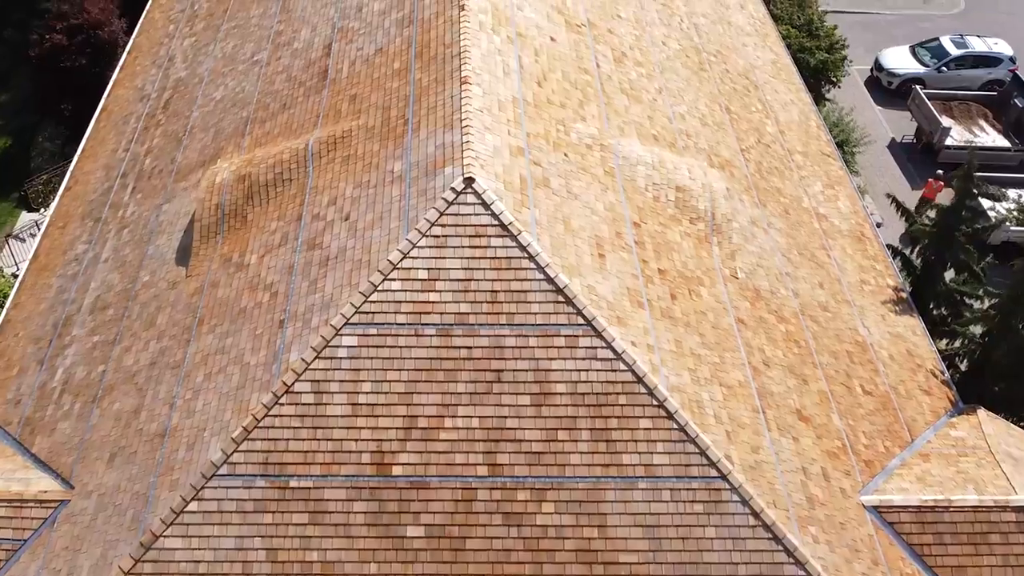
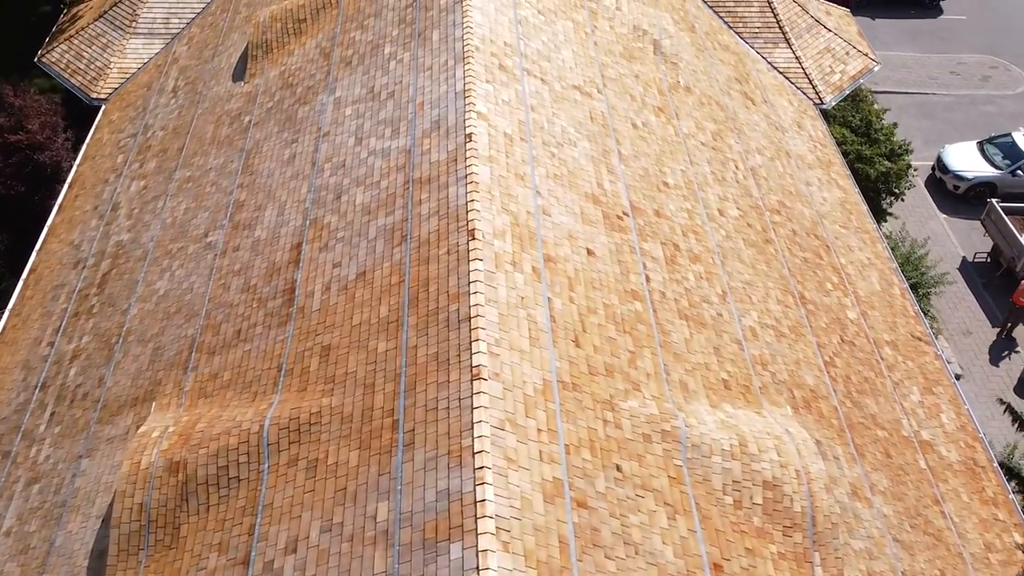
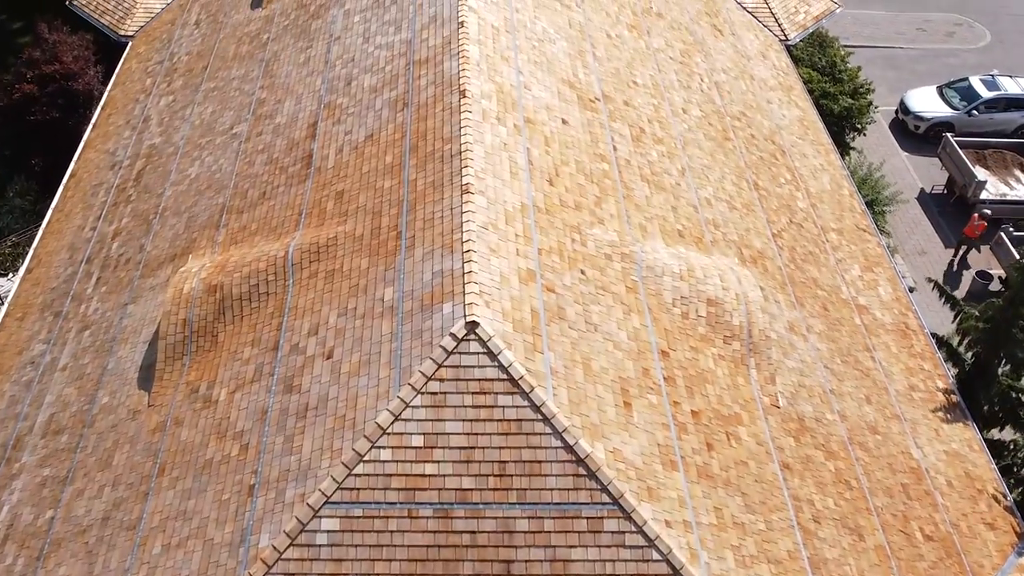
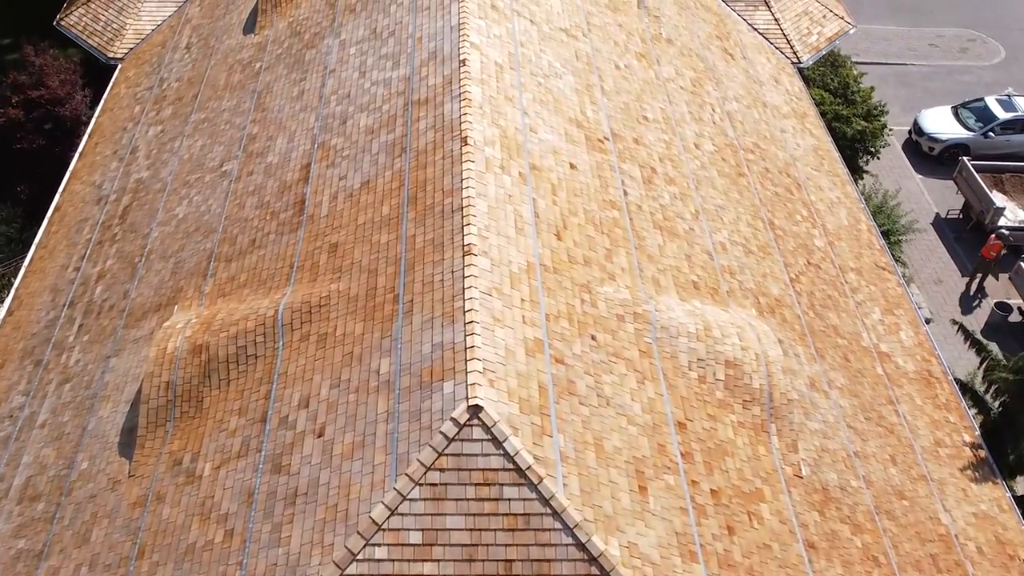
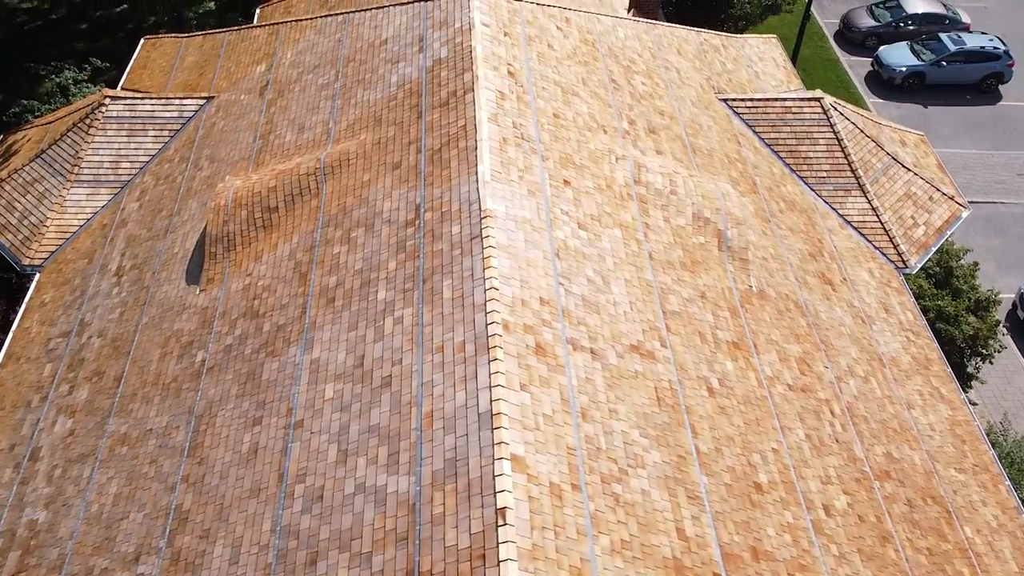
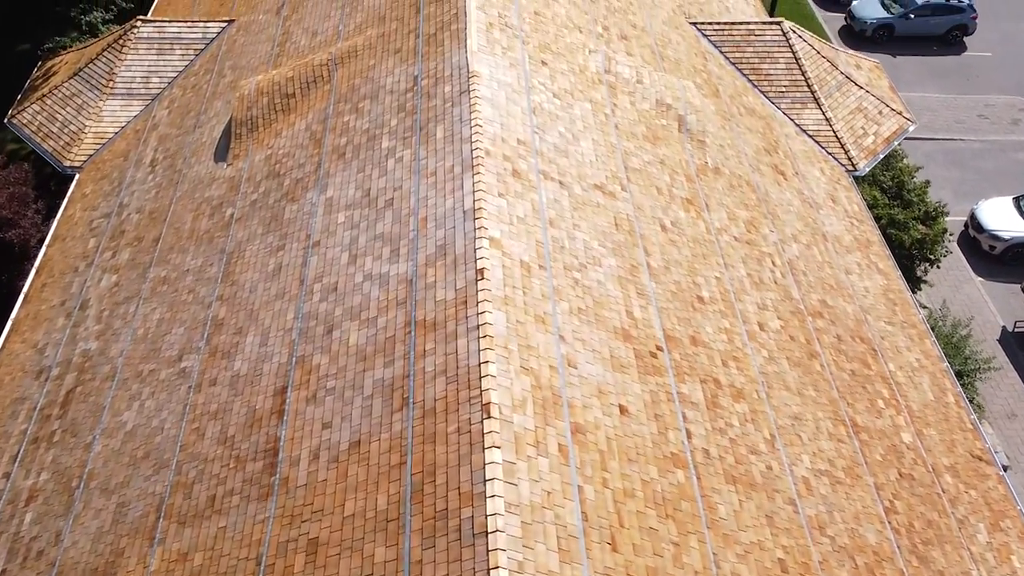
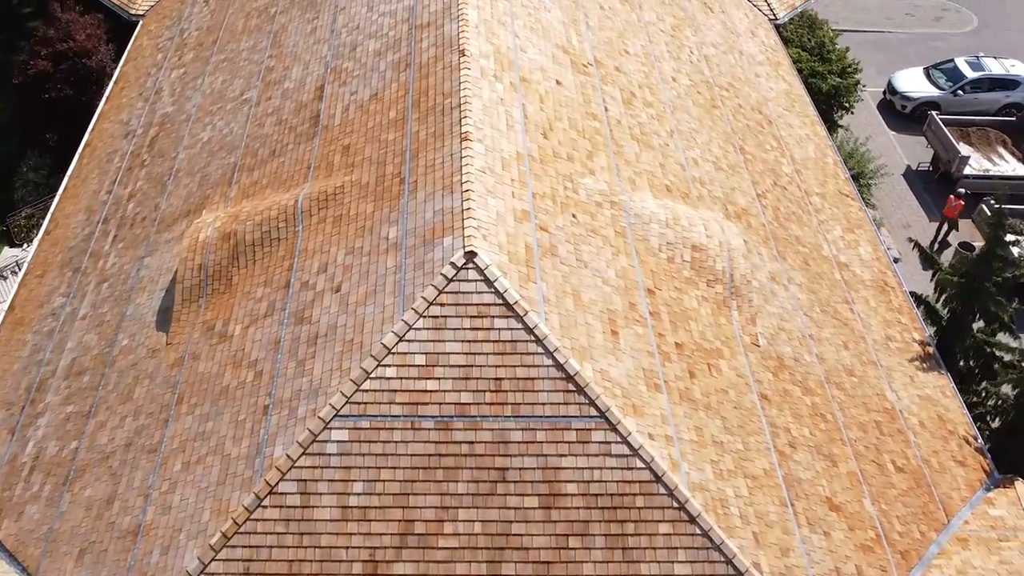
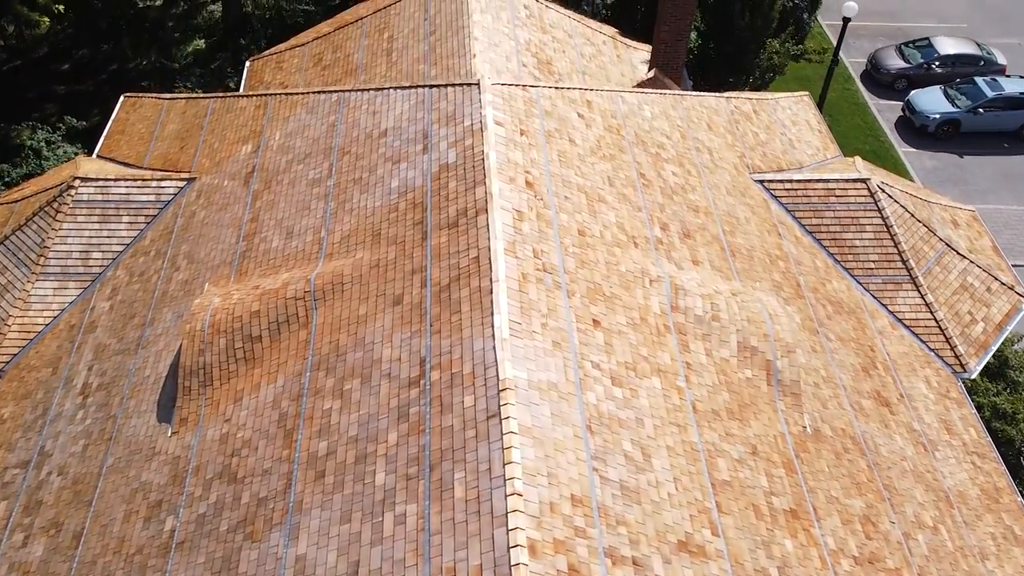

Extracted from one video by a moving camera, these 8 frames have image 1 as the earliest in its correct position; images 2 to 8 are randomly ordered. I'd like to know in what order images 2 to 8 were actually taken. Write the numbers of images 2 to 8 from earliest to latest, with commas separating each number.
7, 3, 4, 2, 6, 5, 8
